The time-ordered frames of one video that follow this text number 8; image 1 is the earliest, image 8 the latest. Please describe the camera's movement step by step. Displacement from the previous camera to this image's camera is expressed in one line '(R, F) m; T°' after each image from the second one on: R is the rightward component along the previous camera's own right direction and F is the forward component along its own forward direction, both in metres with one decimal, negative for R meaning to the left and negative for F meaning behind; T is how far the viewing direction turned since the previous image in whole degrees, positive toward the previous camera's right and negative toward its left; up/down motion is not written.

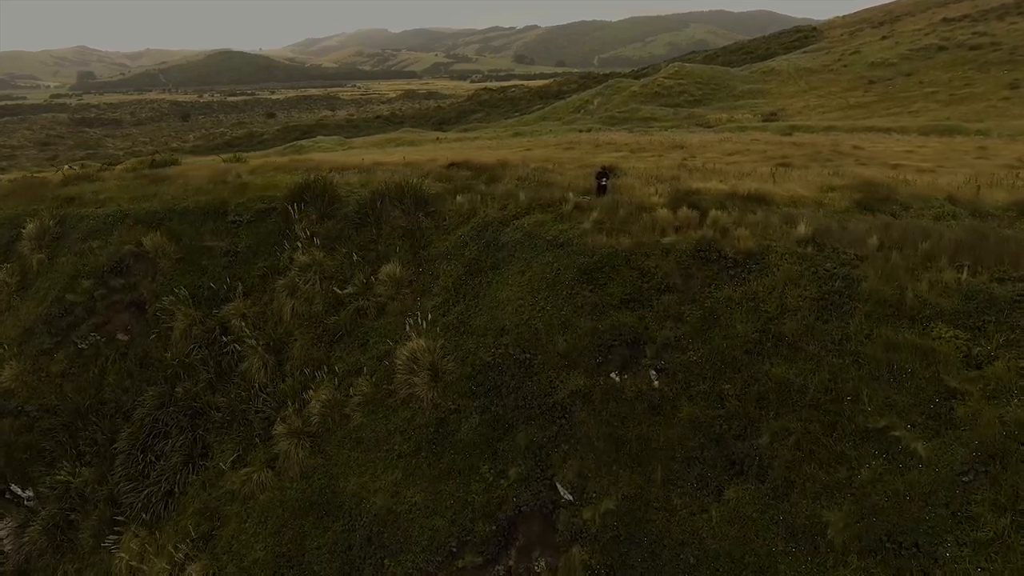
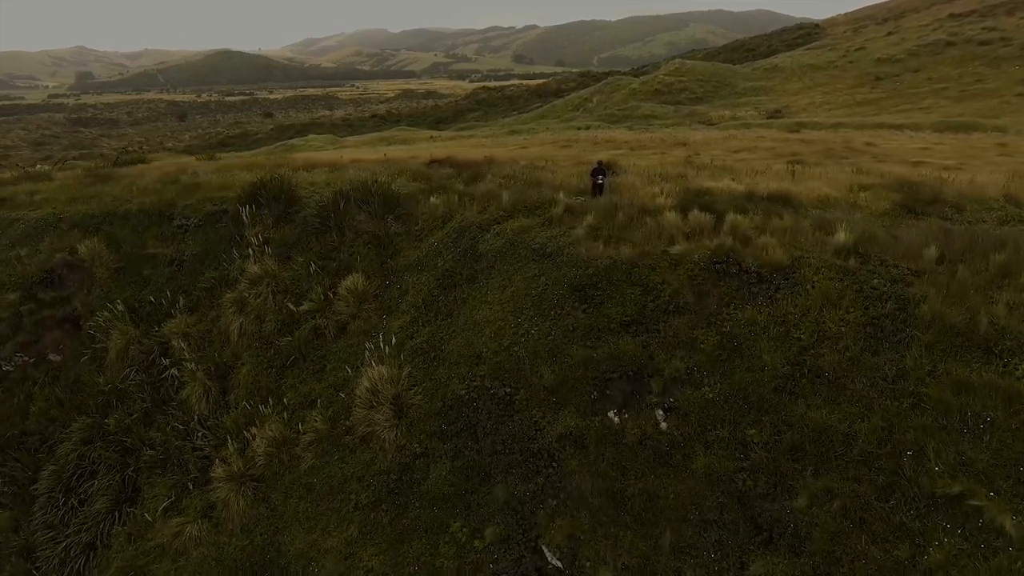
(+0.3, +1.8) m; 0°
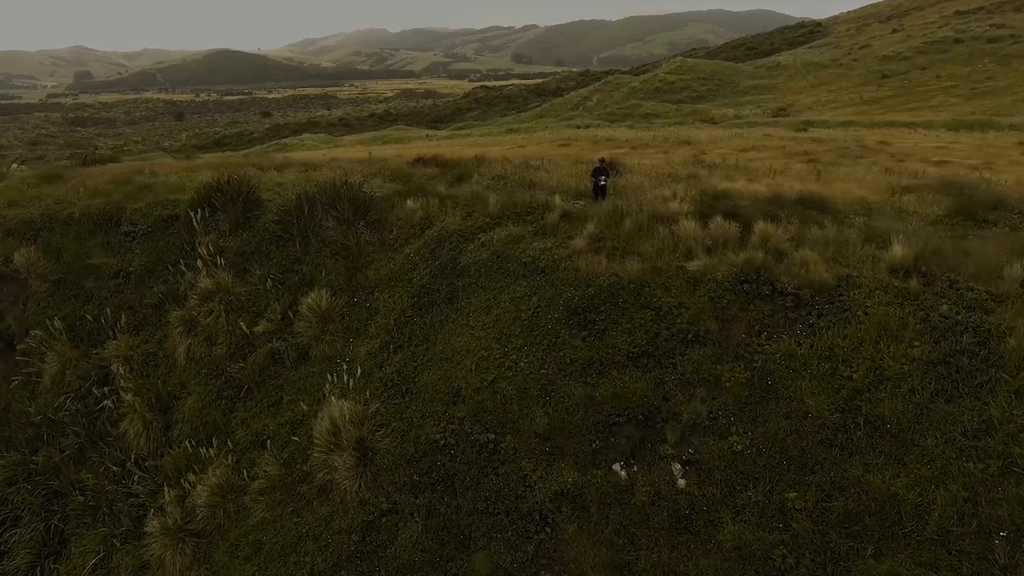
(+0.2, +1.5) m; 0°
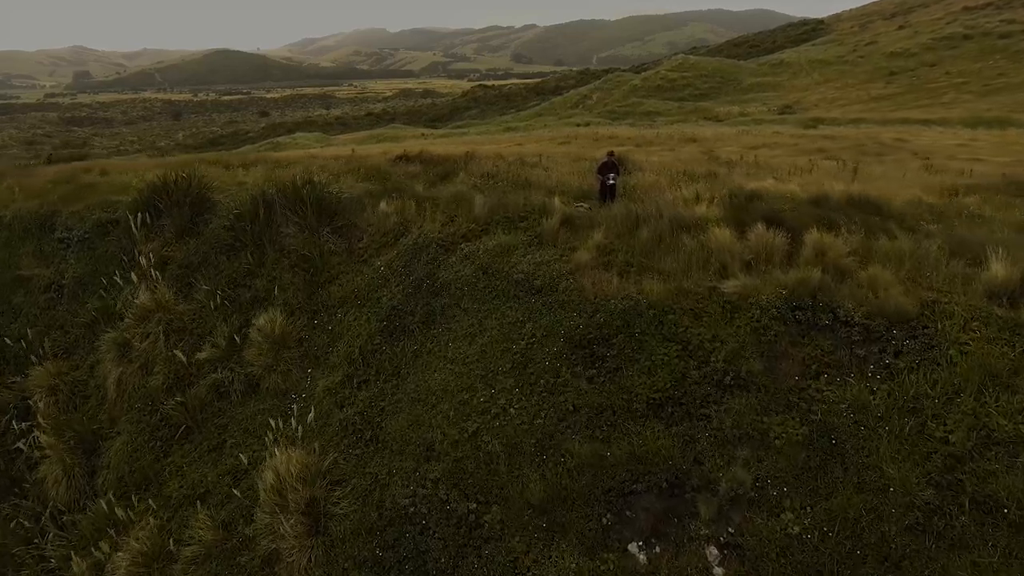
(+0.1, +1.6) m; 0°
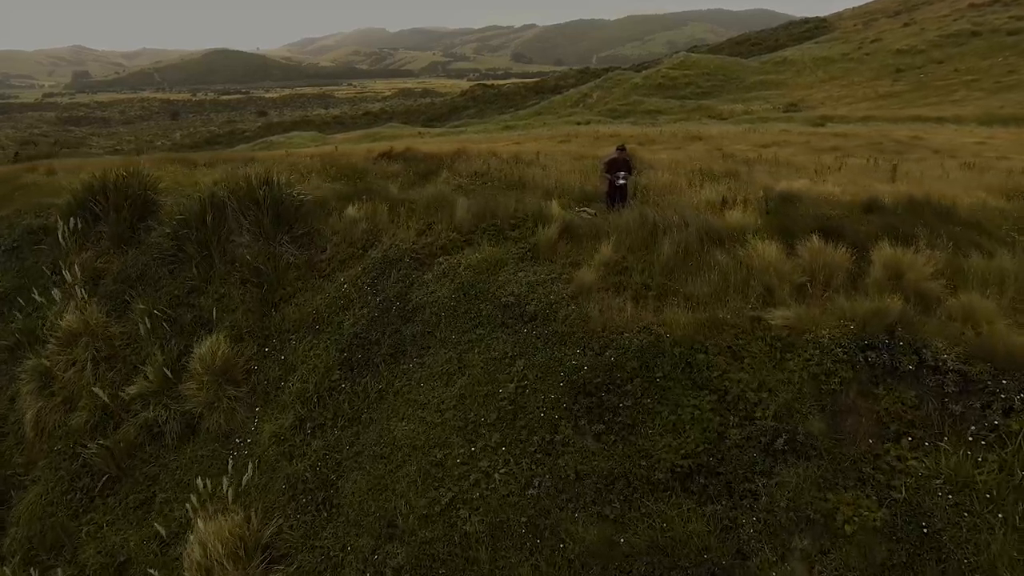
(+0.1, +1.3) m; 0°
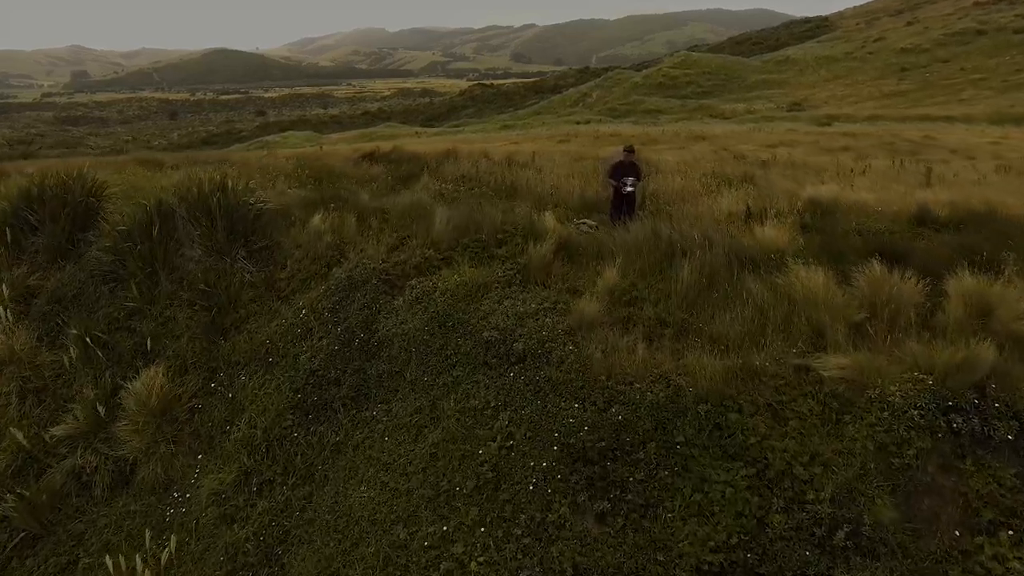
(+0.1, +1.0) m; 0°
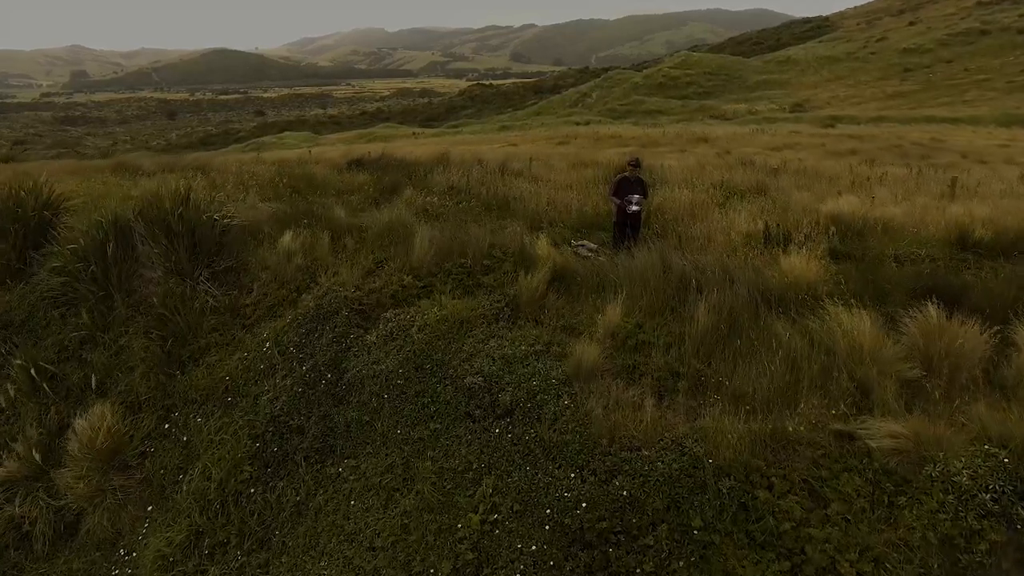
(+0.1, +0.6) m; 0°
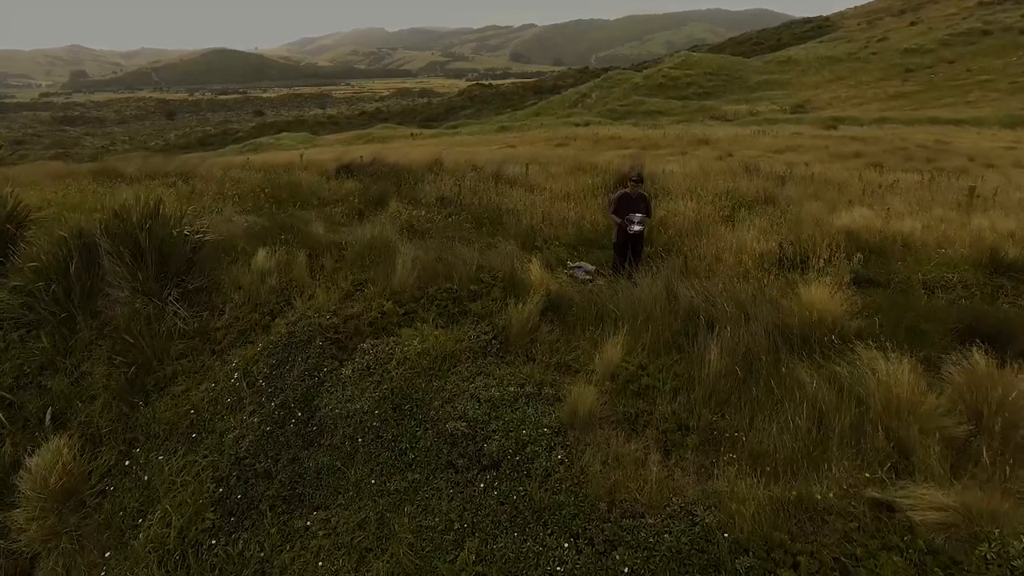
(+0.1, +0.4) m; 0°
